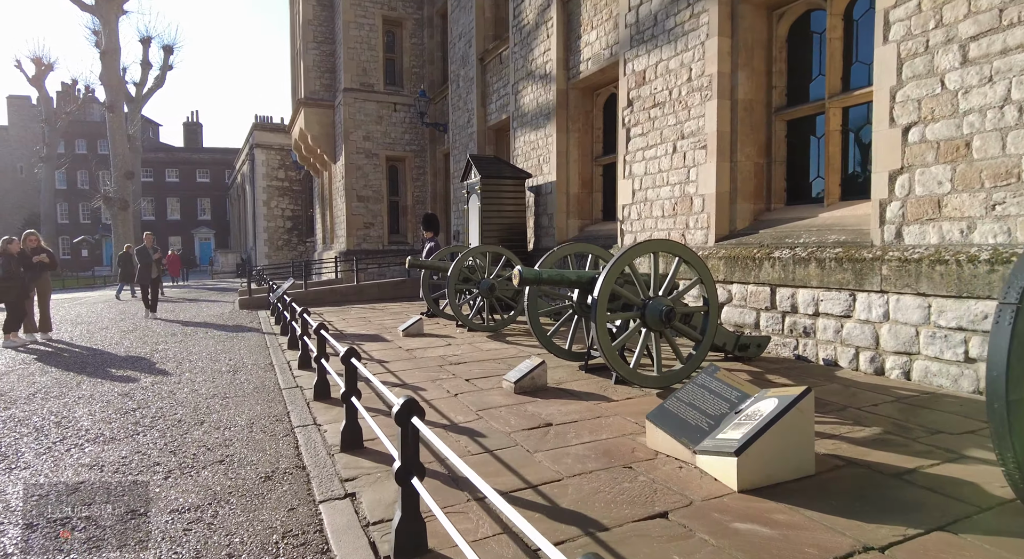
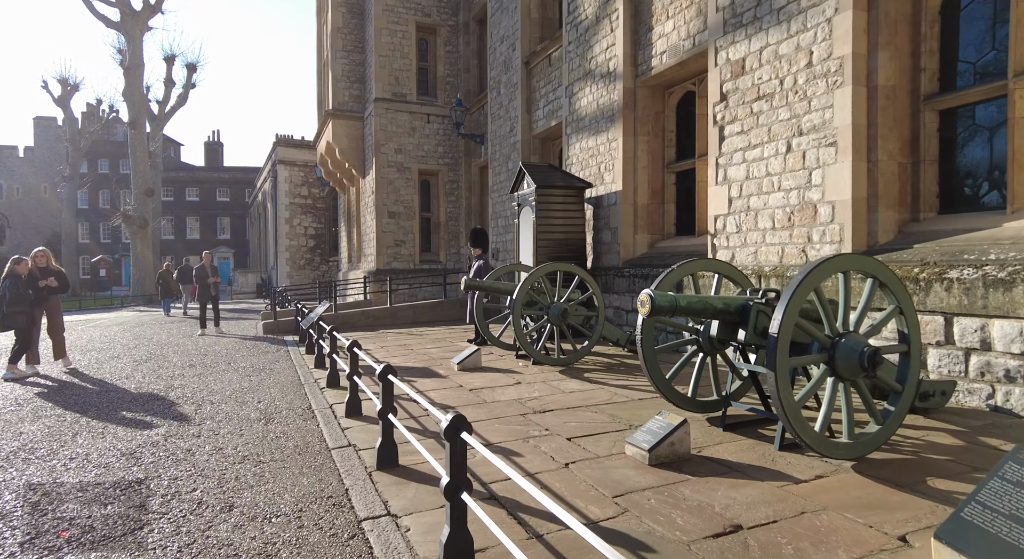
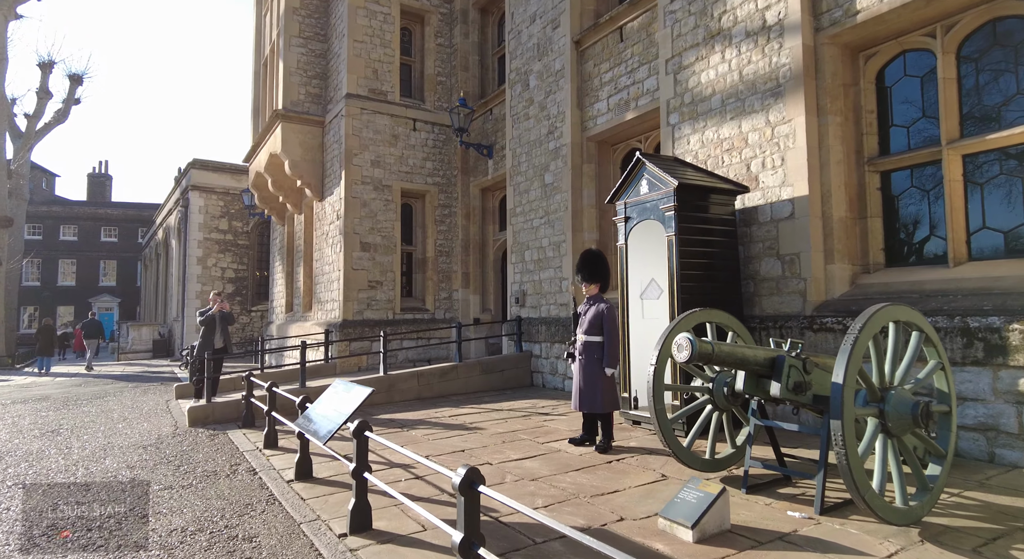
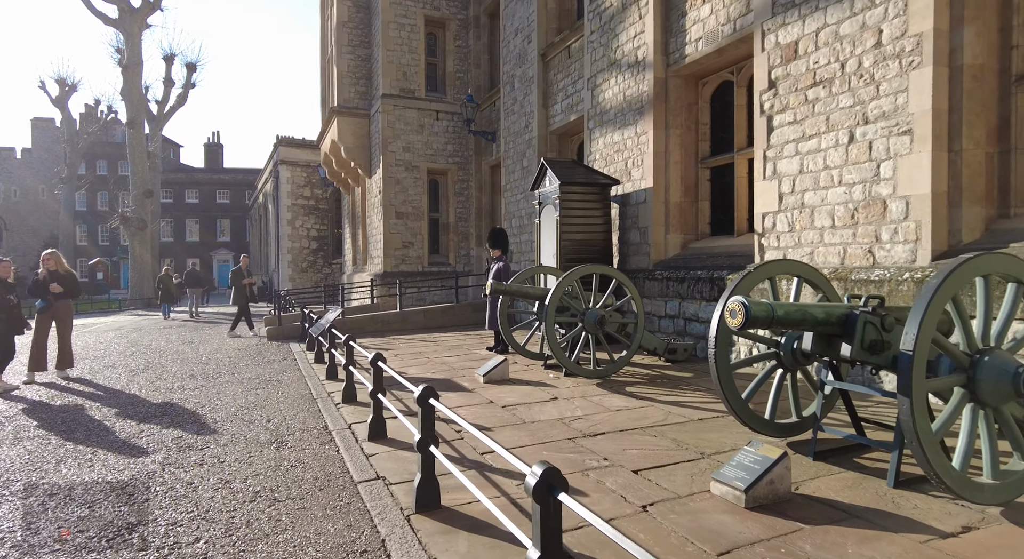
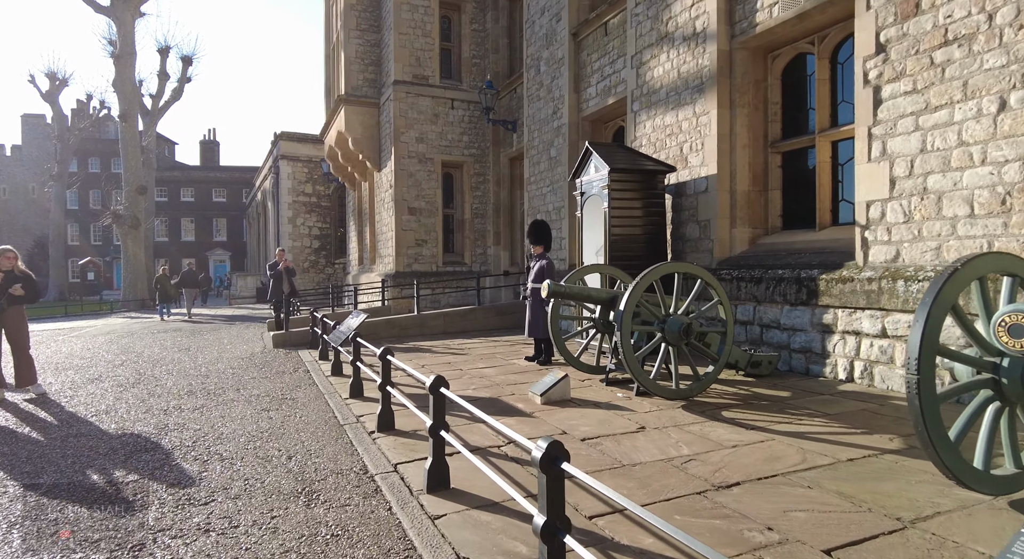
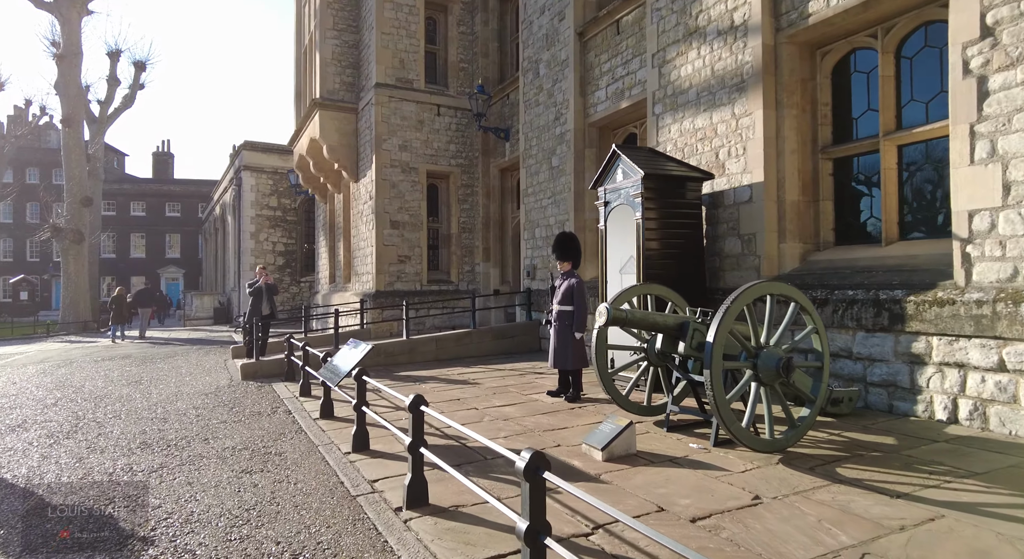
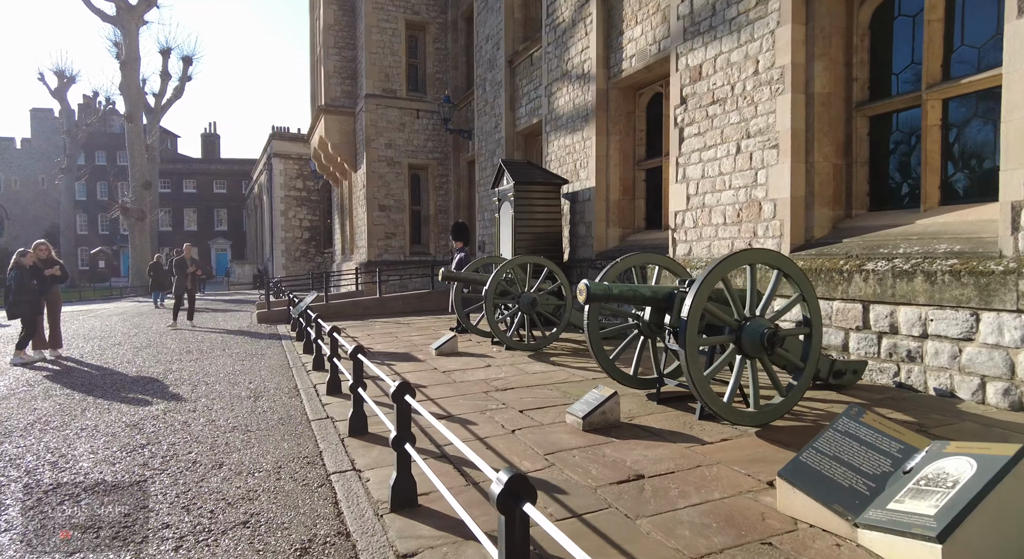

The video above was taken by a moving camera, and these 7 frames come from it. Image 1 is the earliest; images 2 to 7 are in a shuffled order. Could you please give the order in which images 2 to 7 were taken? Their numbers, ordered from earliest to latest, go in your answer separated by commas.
7, 2, 4, 5, 6, 3
